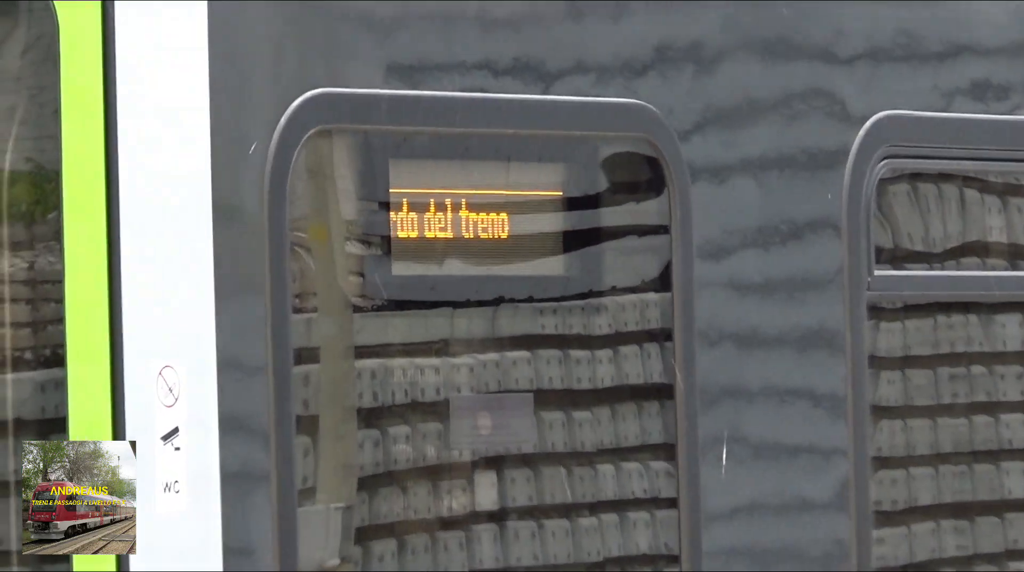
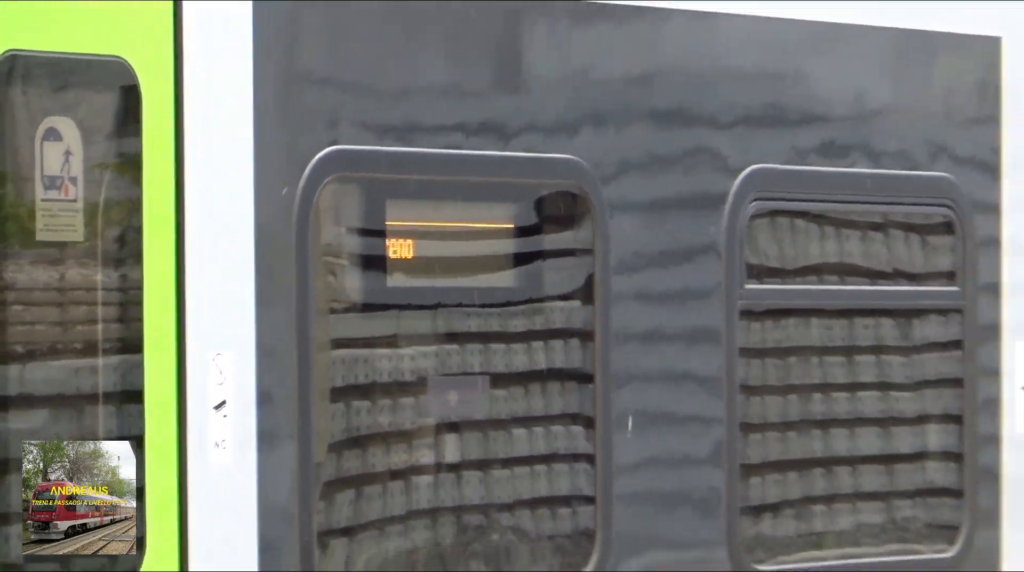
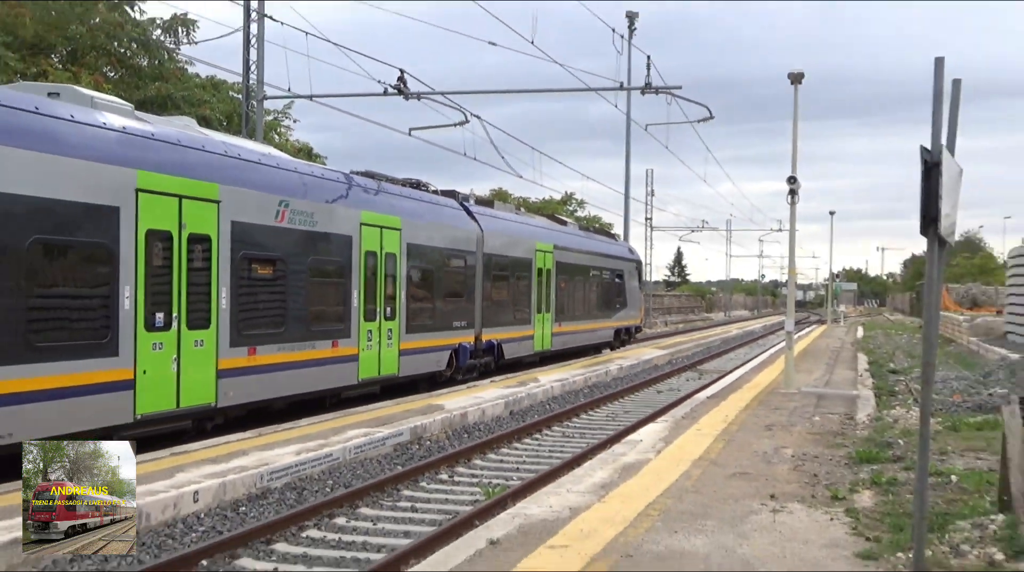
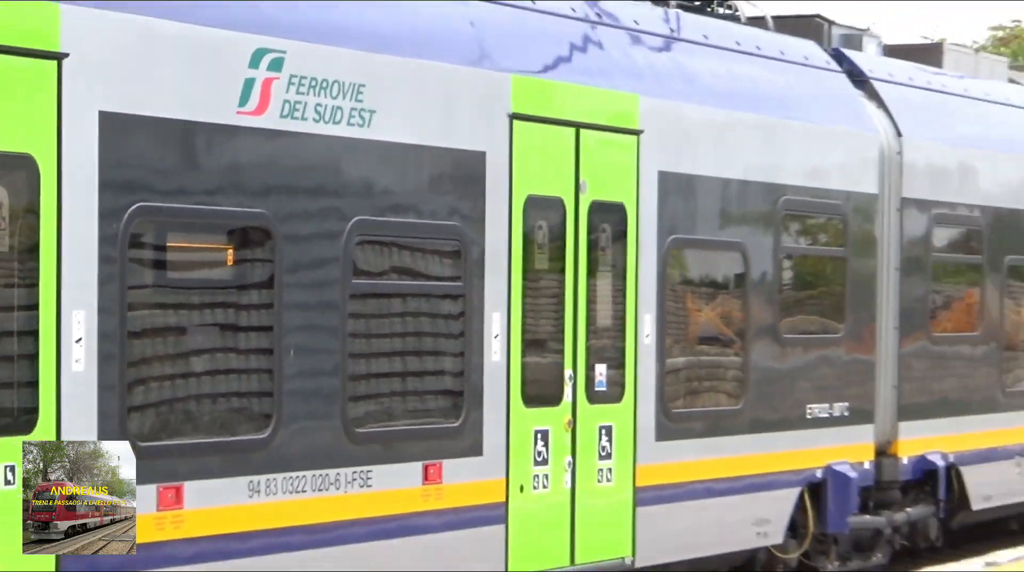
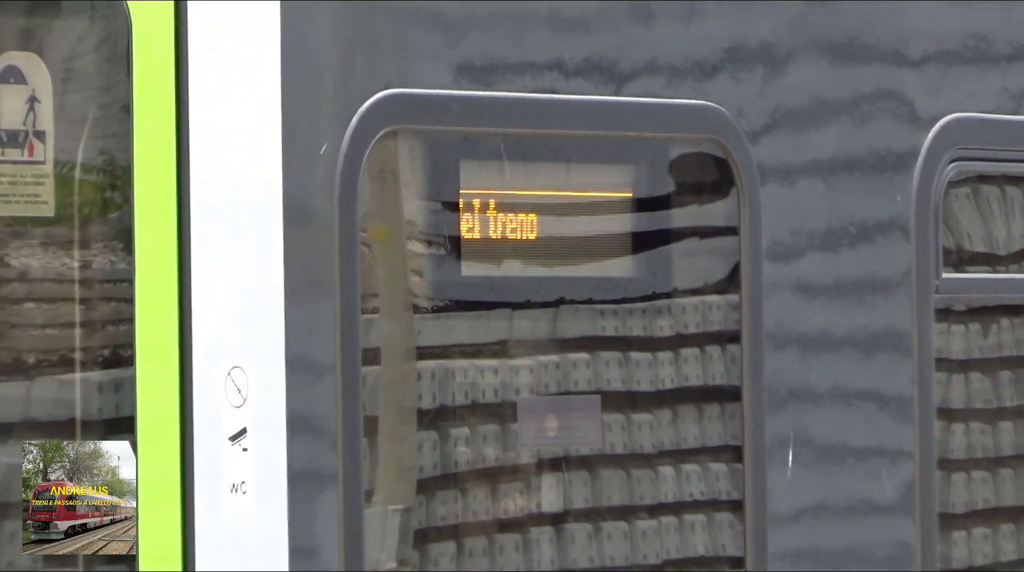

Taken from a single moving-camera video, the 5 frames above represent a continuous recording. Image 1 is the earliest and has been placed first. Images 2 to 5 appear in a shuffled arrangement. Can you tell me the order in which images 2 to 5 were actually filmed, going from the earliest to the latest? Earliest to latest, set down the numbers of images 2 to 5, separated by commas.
5, 2, 4, 3
